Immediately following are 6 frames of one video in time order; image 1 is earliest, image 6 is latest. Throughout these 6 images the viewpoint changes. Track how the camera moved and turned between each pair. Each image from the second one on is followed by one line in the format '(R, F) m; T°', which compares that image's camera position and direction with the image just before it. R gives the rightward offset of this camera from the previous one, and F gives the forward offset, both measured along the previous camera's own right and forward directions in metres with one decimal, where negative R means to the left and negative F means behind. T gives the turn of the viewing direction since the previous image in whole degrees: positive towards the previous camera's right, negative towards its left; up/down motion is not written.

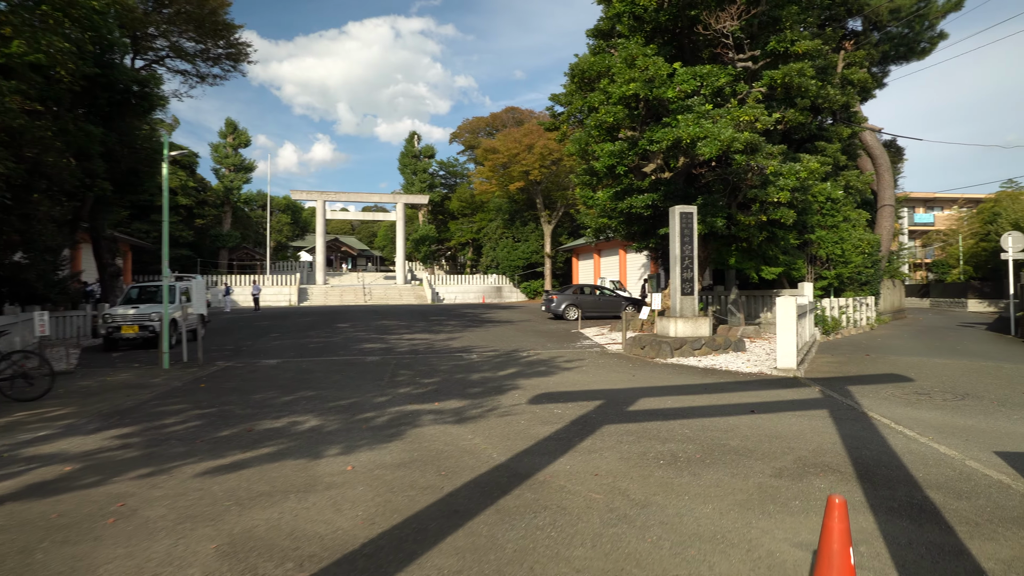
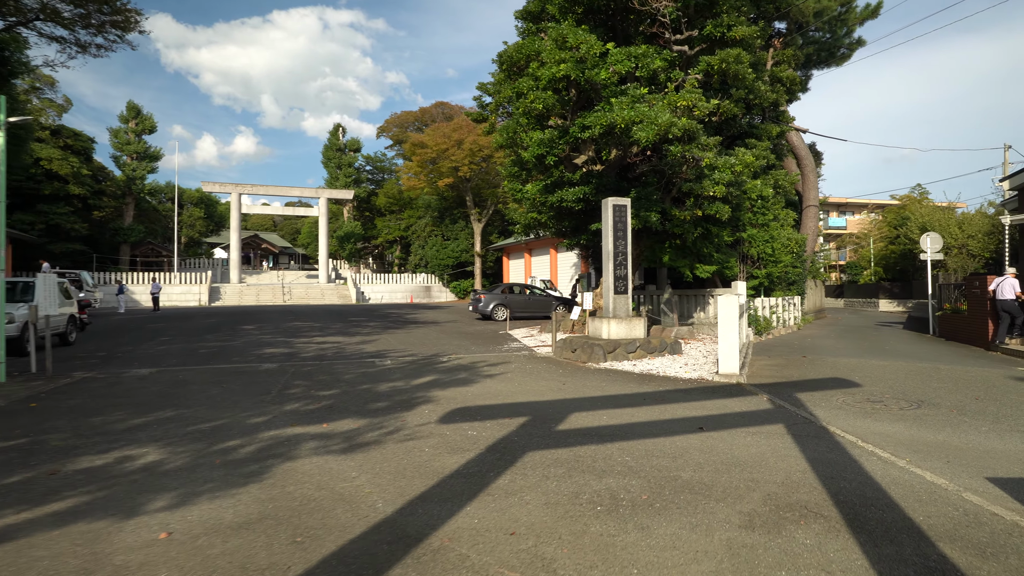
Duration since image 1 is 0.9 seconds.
(+0.2, +1.2) m; +6°
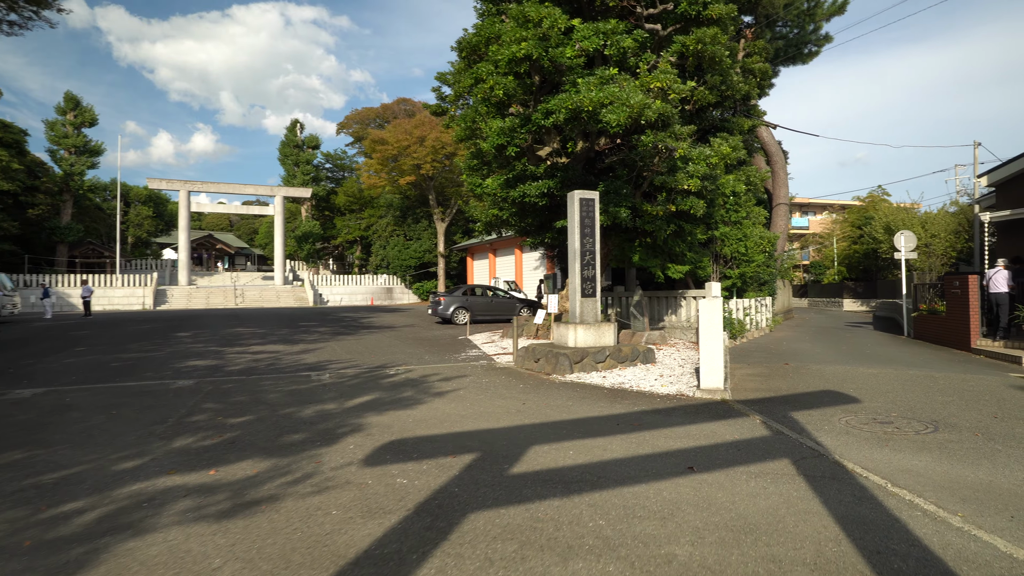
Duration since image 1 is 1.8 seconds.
(+0.2, +1.2) m; +3°
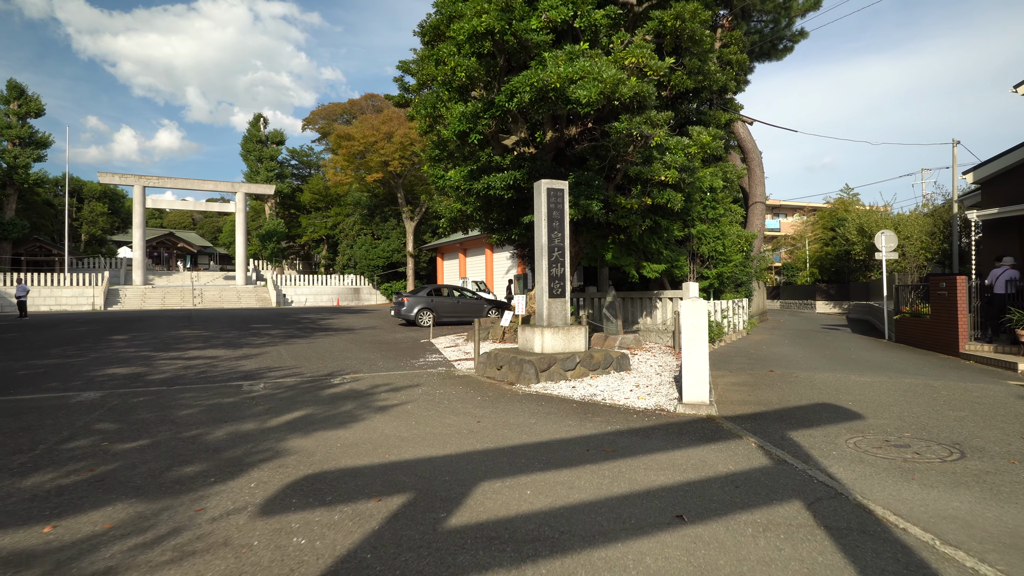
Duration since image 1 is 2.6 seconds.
(+0.2, +1.0) m; +3°
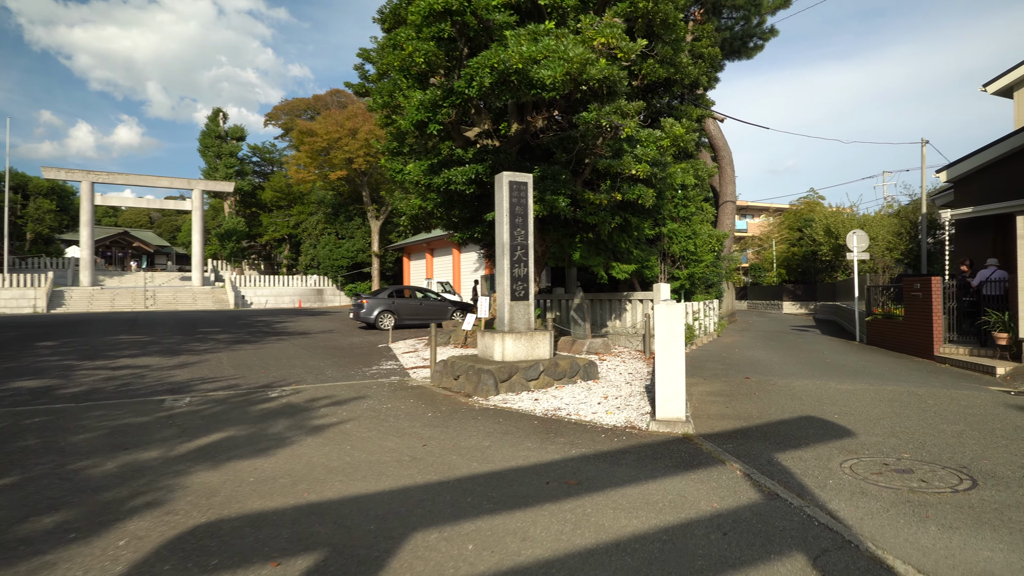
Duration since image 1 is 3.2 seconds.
(+0.2, +0.8) m; +3°
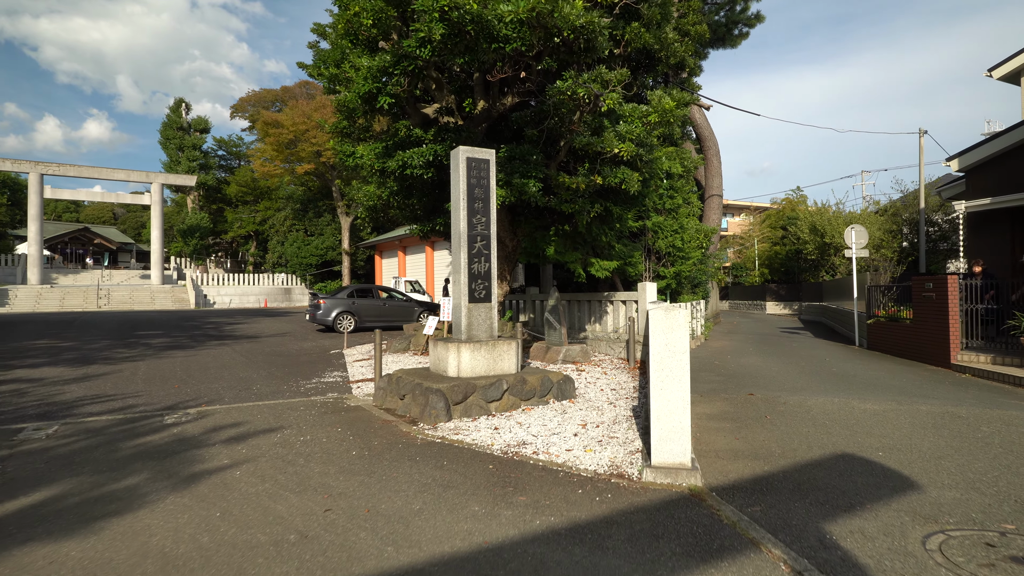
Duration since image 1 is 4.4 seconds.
(+0.2, +1.5) m; +2°
